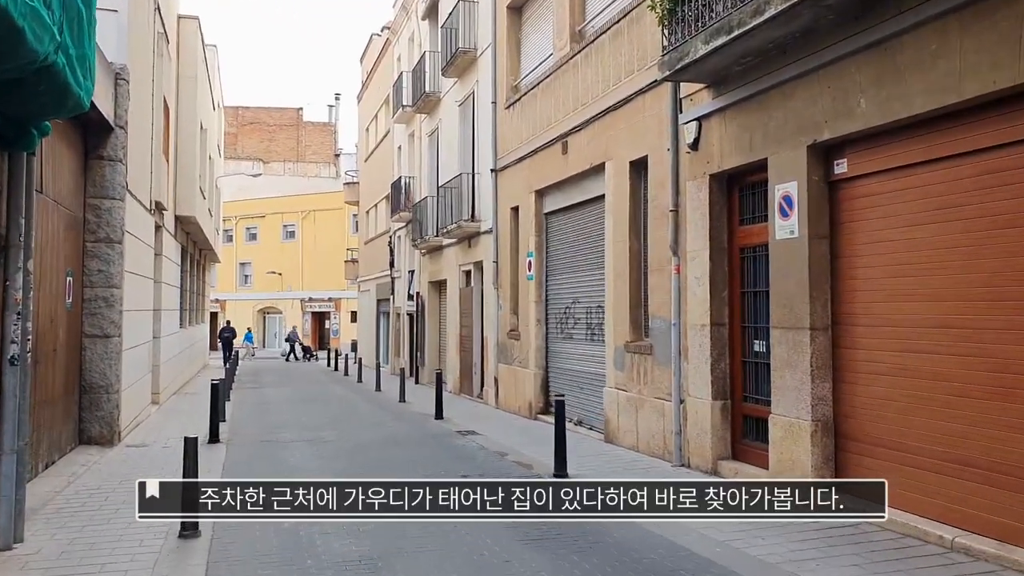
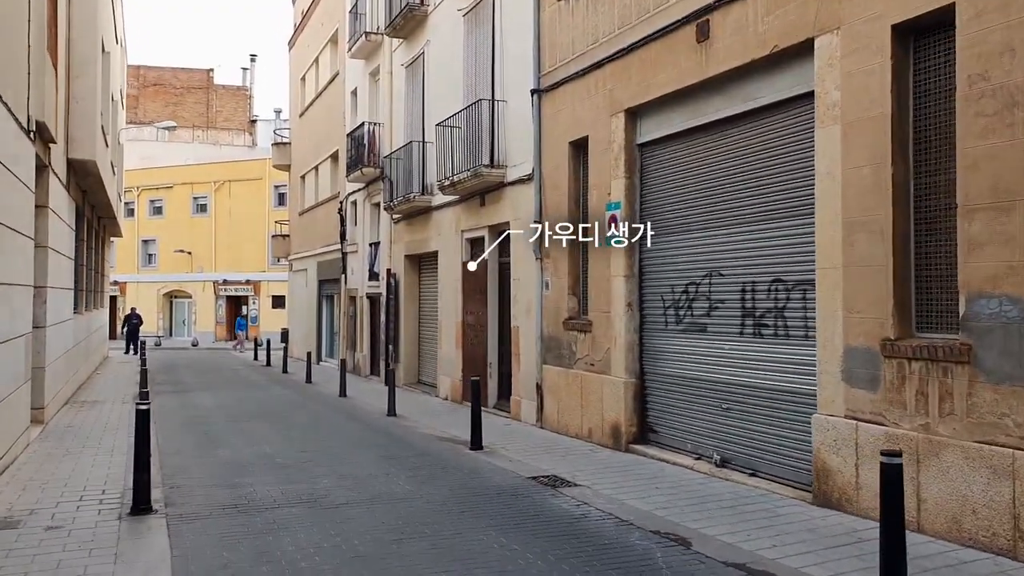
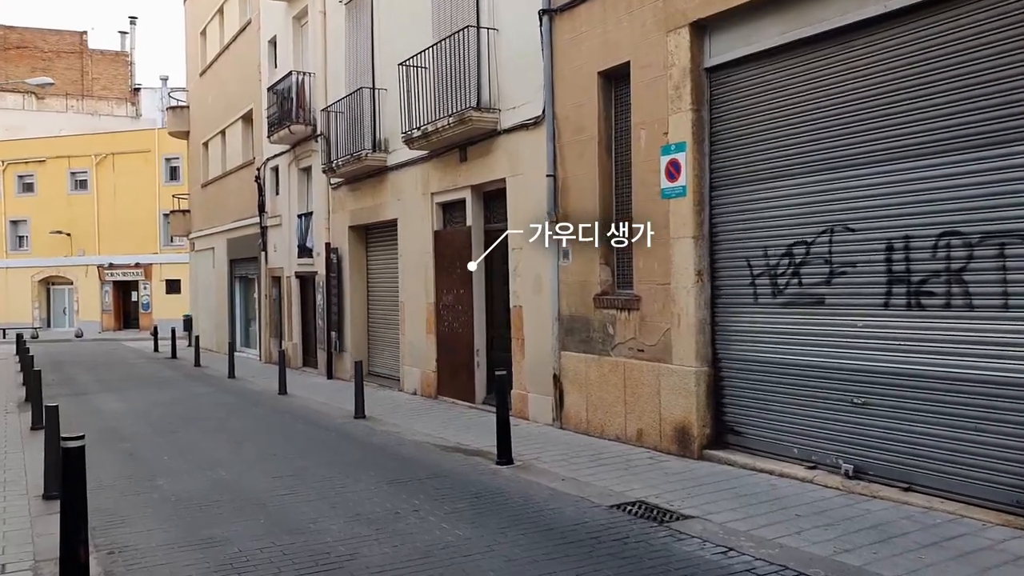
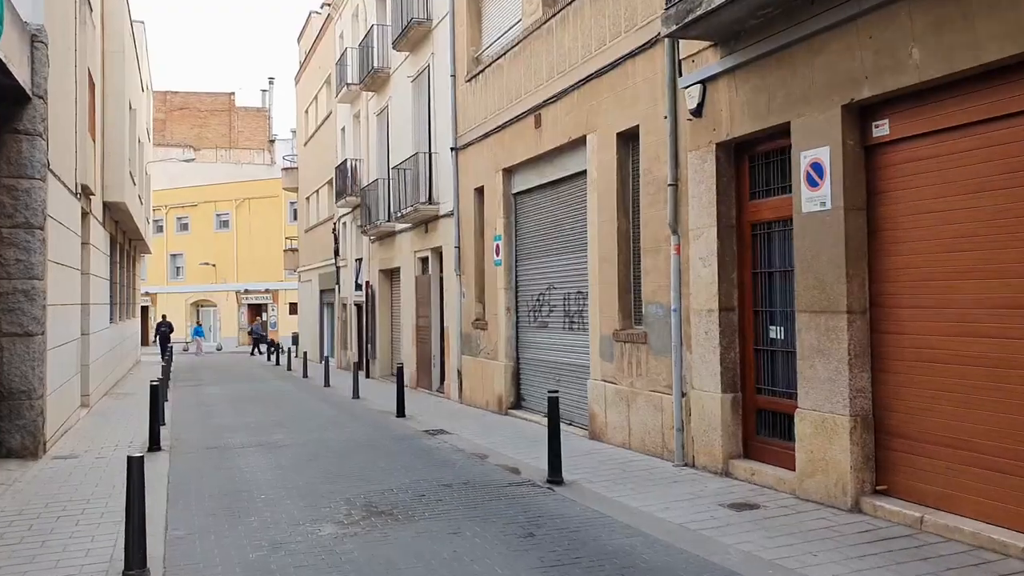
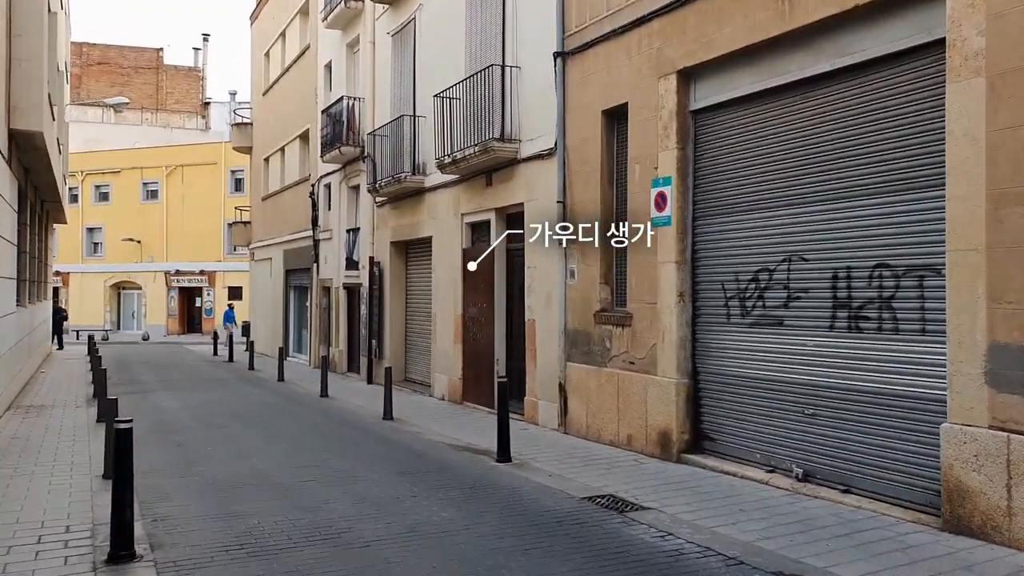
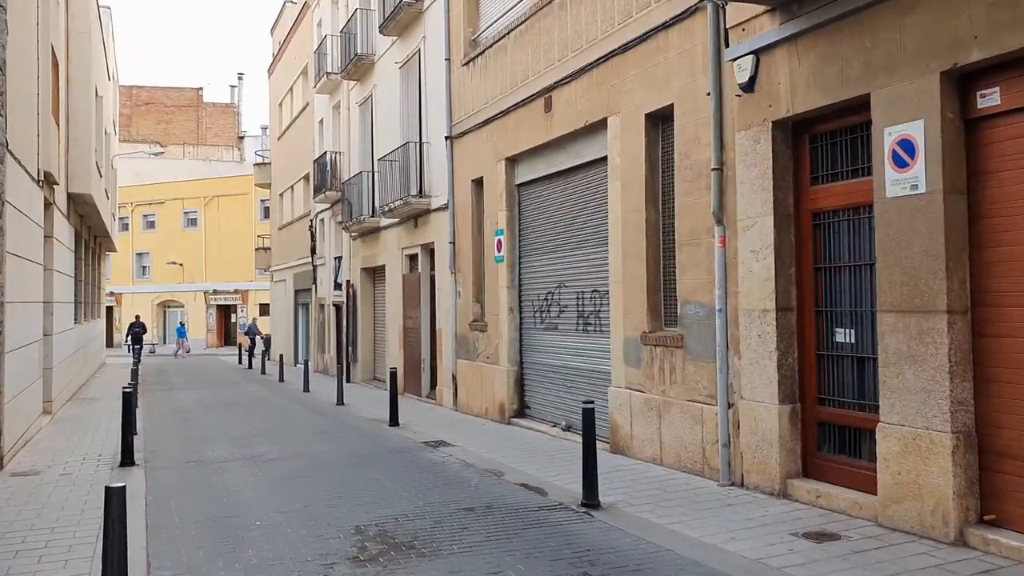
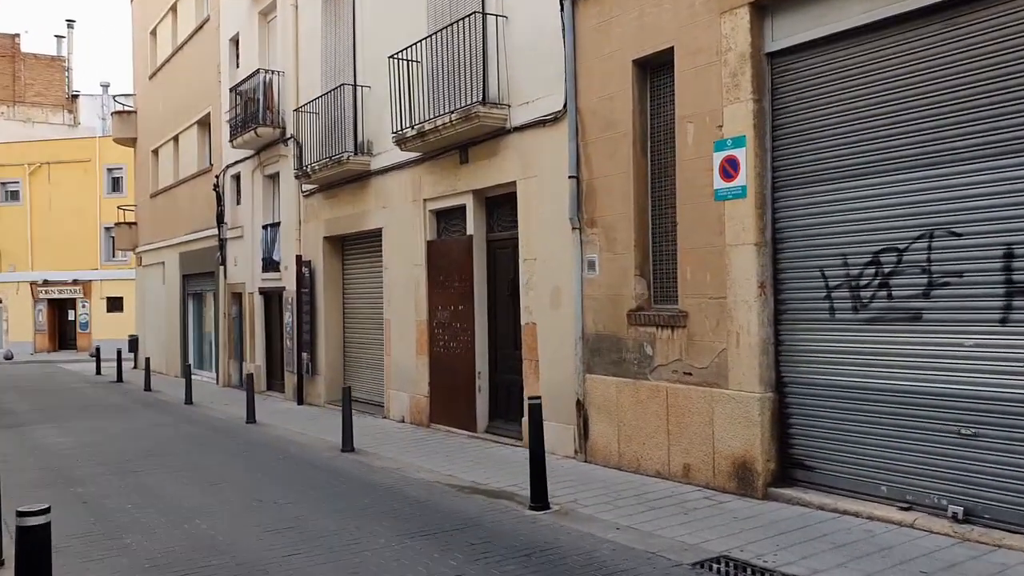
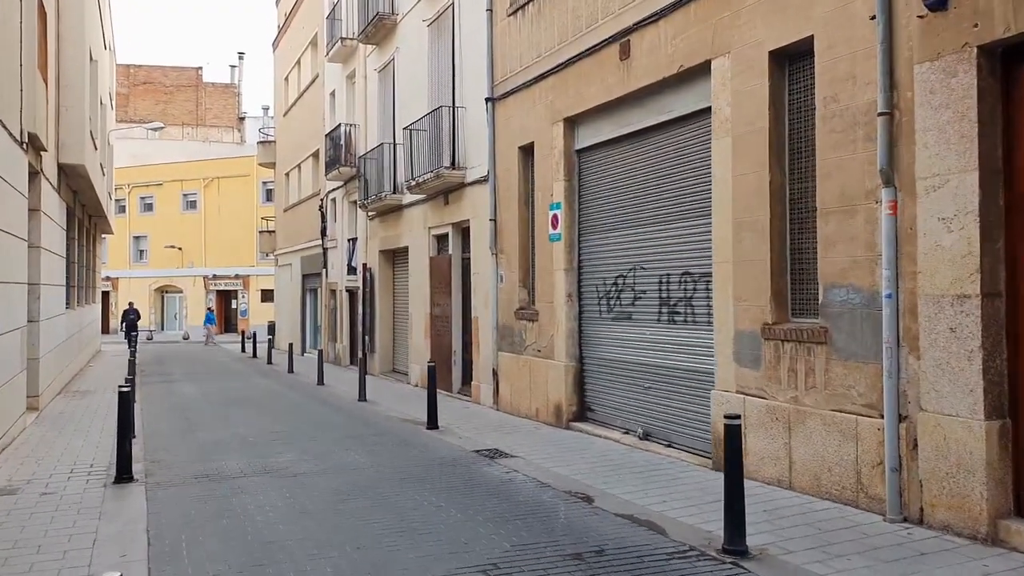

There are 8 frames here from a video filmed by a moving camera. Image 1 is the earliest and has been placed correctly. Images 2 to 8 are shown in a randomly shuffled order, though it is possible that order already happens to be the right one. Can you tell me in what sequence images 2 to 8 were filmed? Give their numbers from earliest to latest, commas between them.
4, 6, 8, 2, 5, 3, 7
